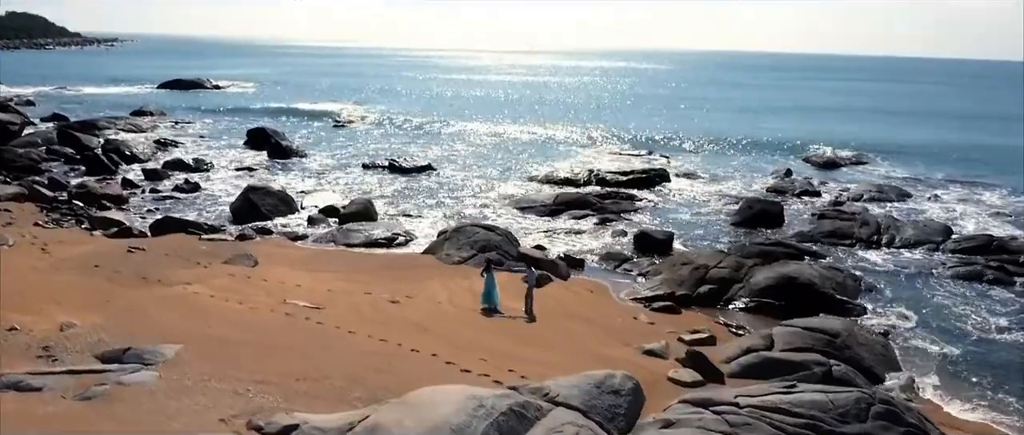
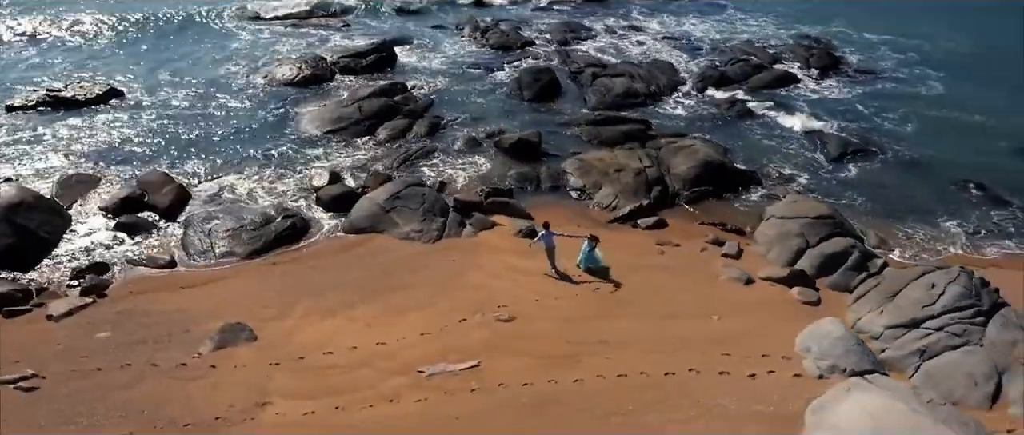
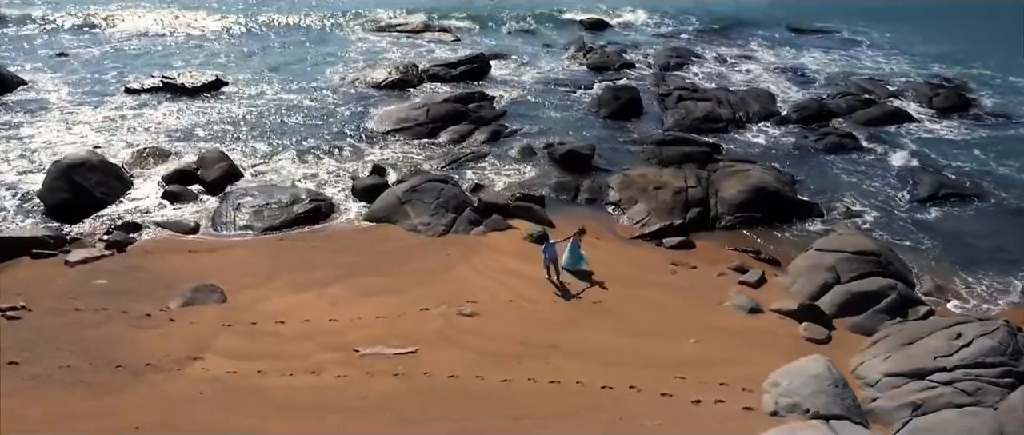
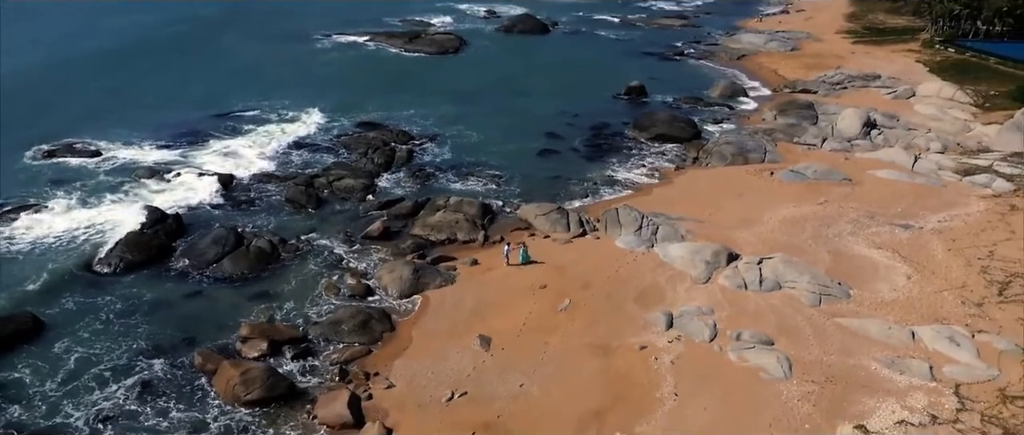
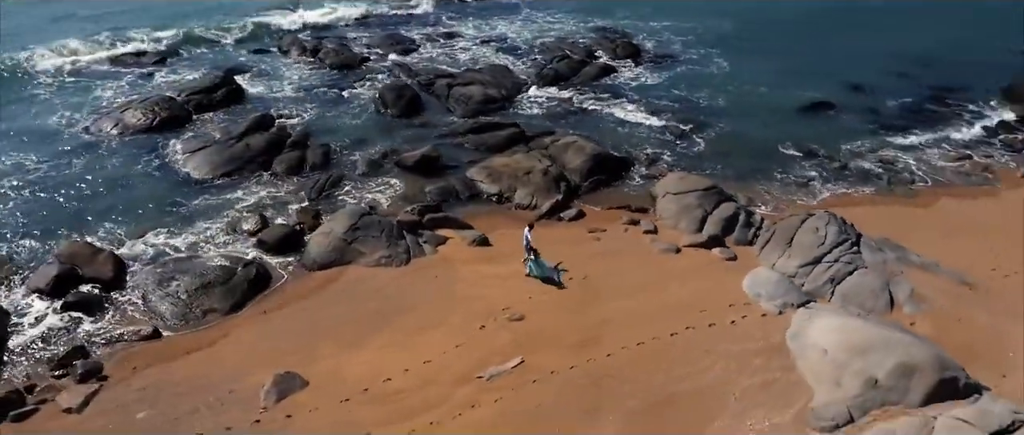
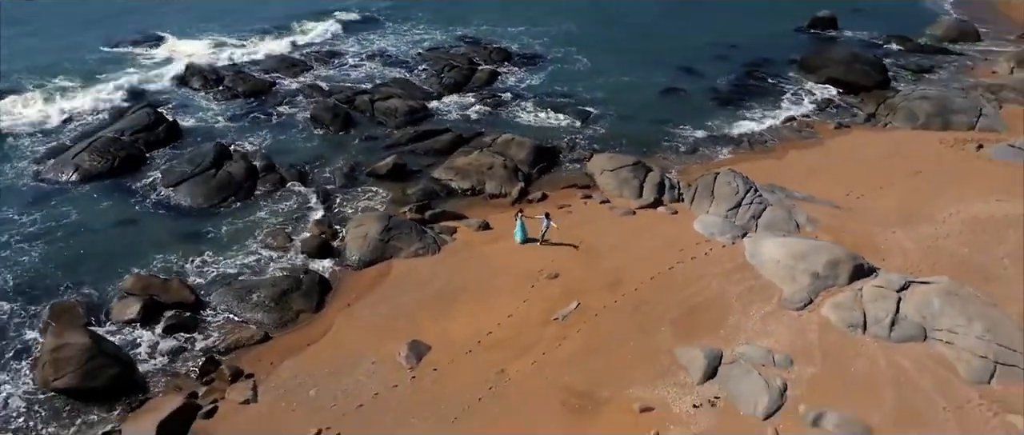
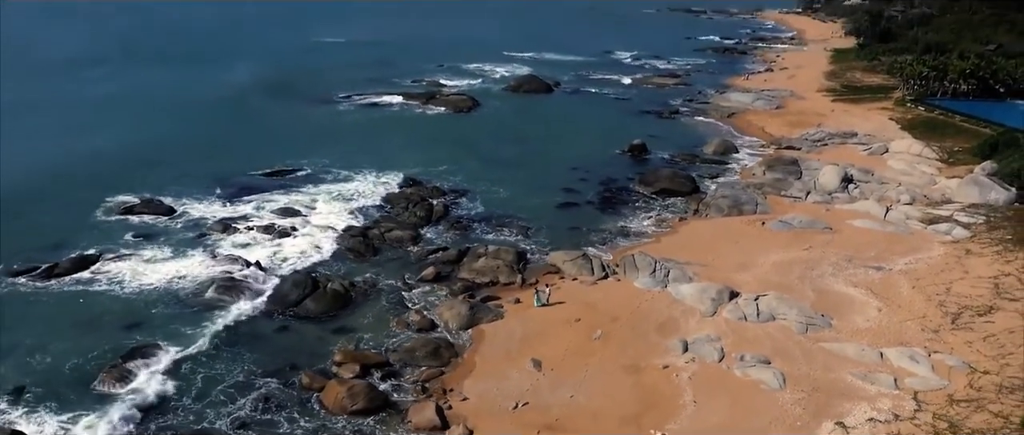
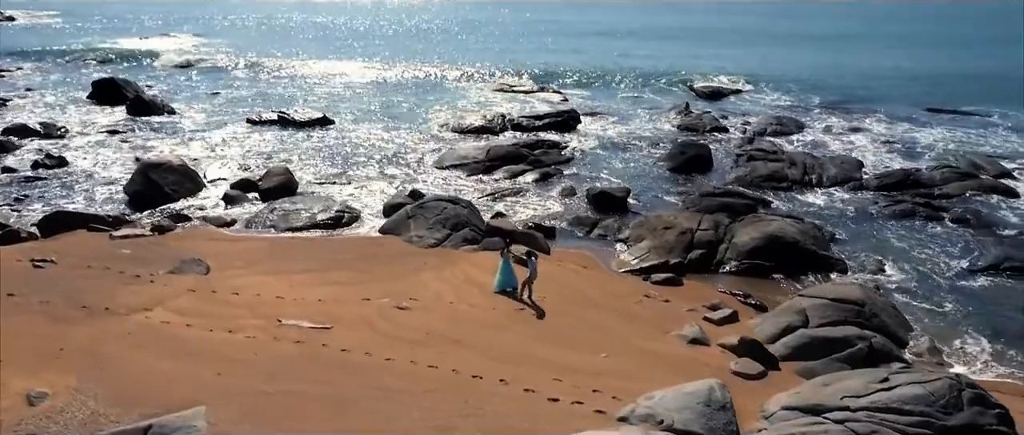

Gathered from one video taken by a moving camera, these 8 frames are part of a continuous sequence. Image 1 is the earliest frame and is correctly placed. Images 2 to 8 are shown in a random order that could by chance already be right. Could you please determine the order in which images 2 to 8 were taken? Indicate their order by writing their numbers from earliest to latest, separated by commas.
8, 3, 2, 5, 6, 4, 7
